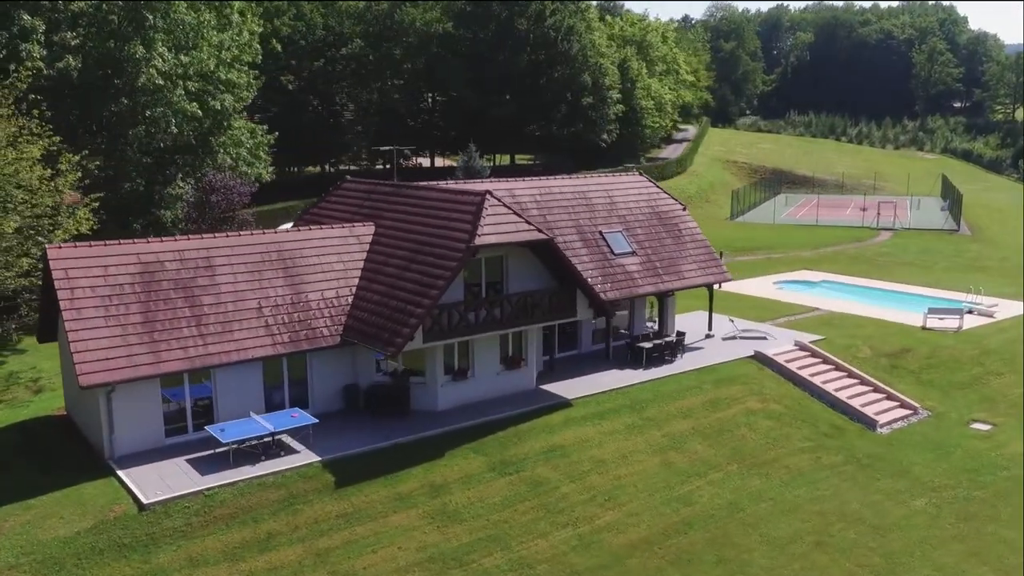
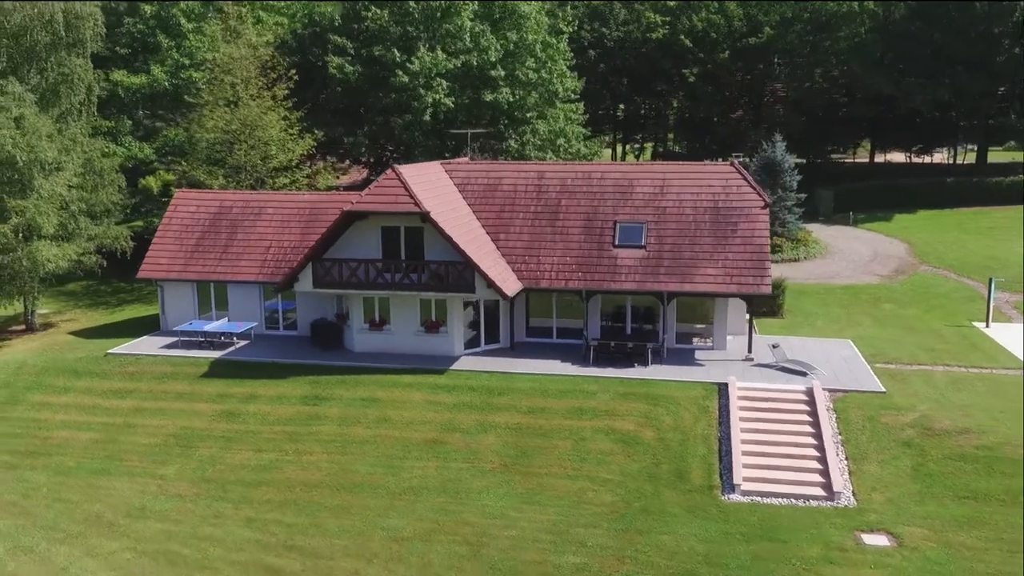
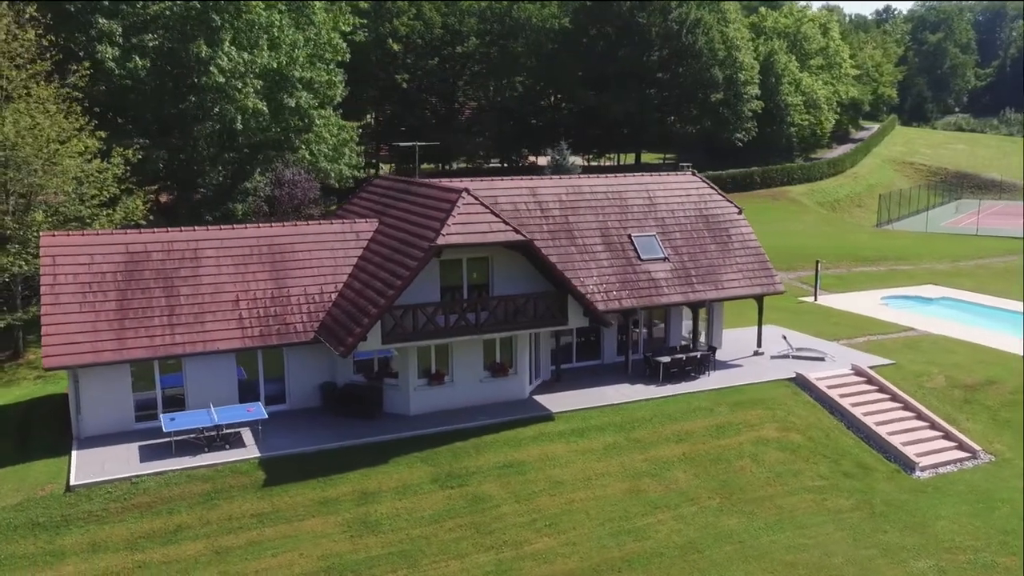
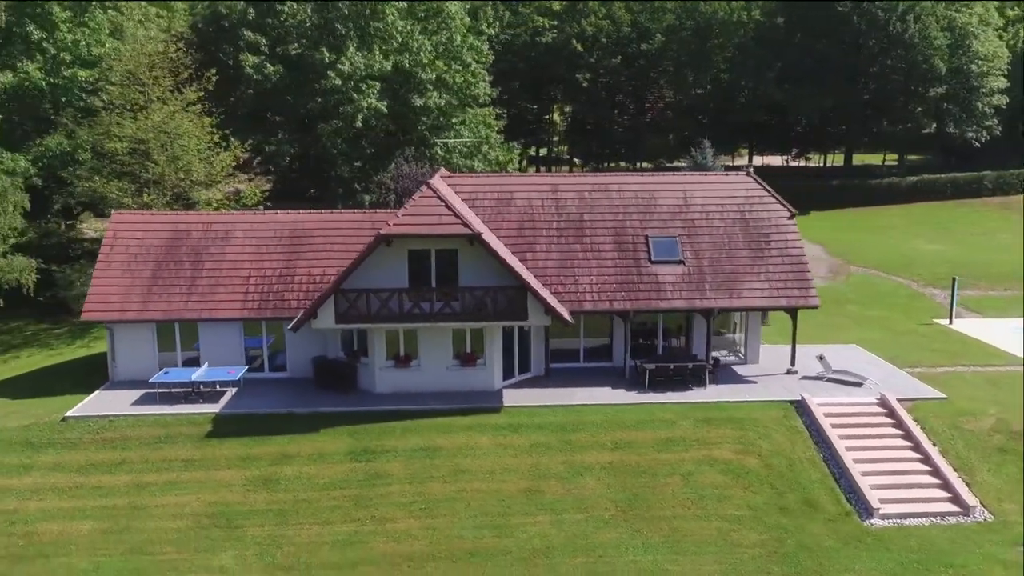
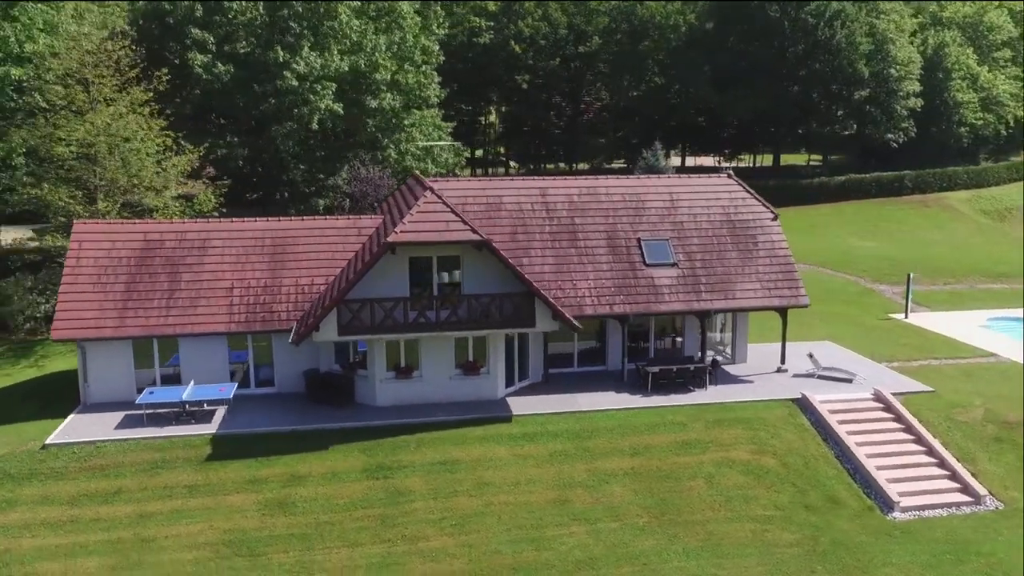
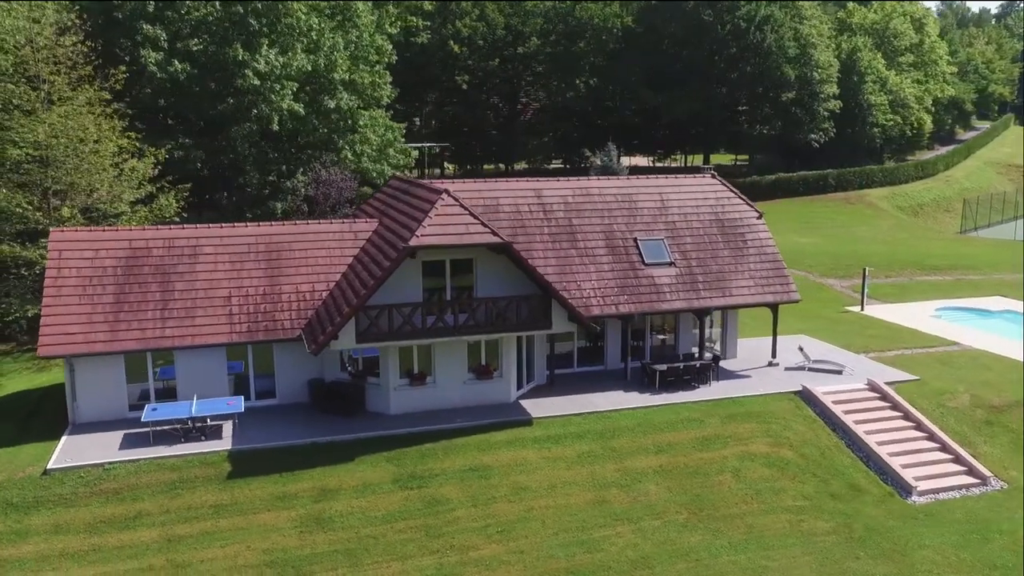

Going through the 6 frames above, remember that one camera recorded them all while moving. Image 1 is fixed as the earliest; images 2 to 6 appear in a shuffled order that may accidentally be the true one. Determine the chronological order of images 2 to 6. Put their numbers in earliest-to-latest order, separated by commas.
3, 6, 5, 4, 2
